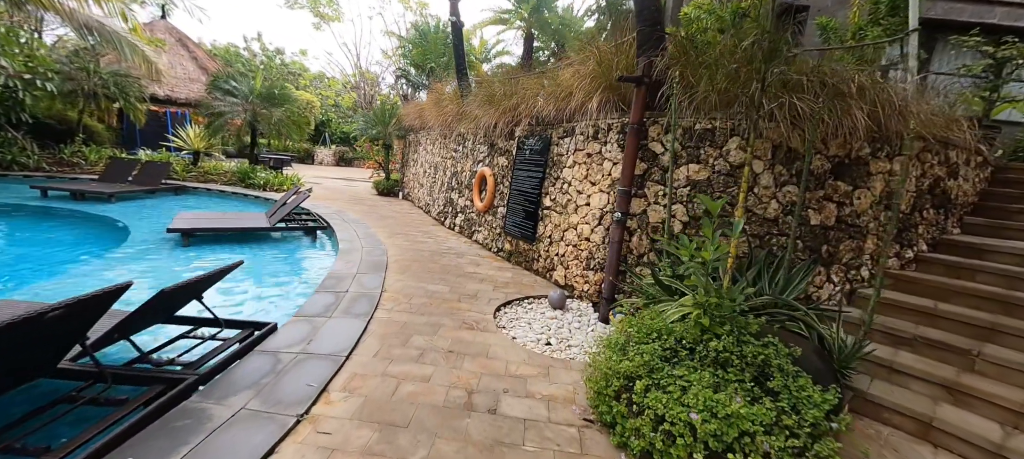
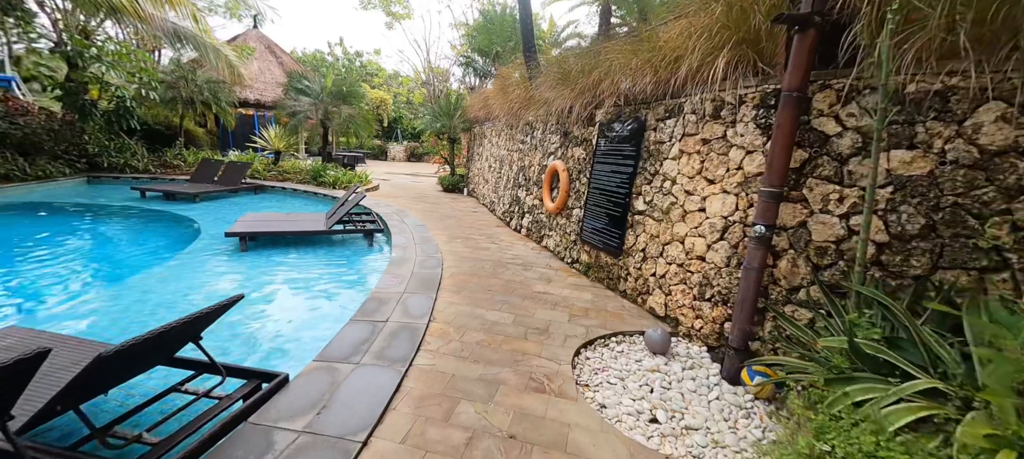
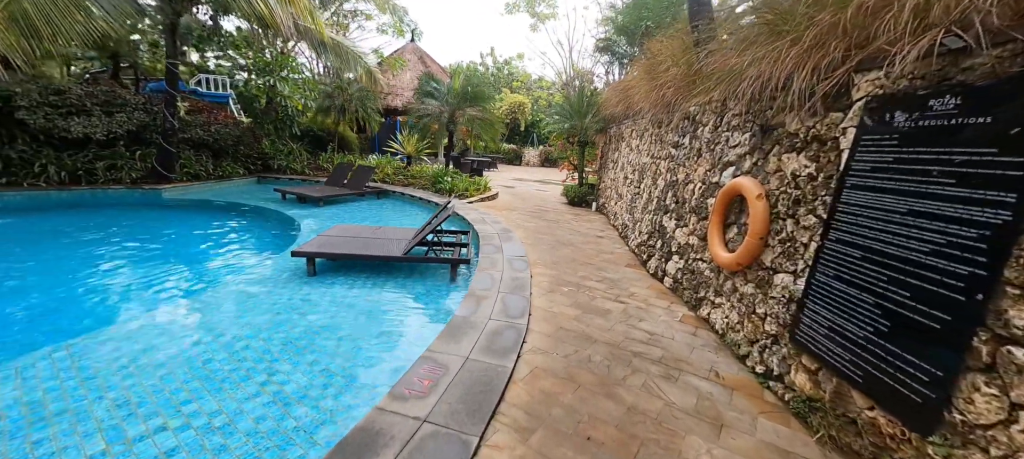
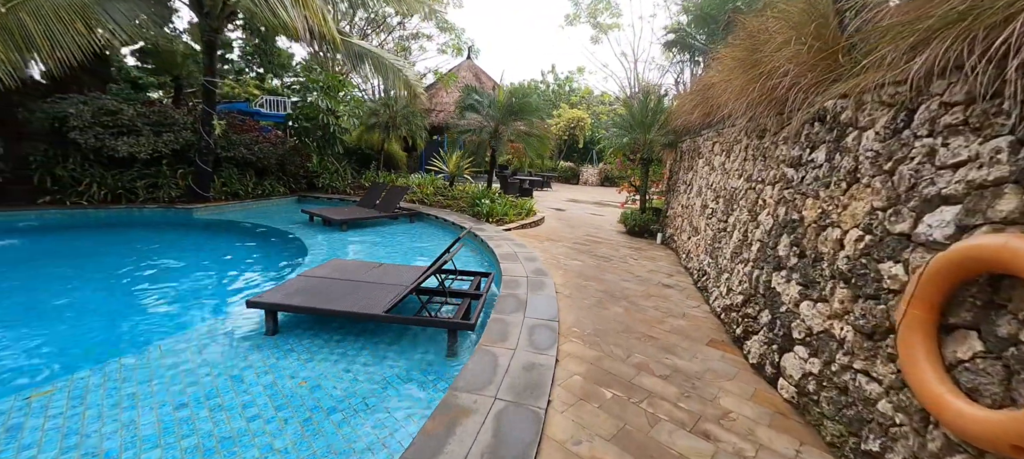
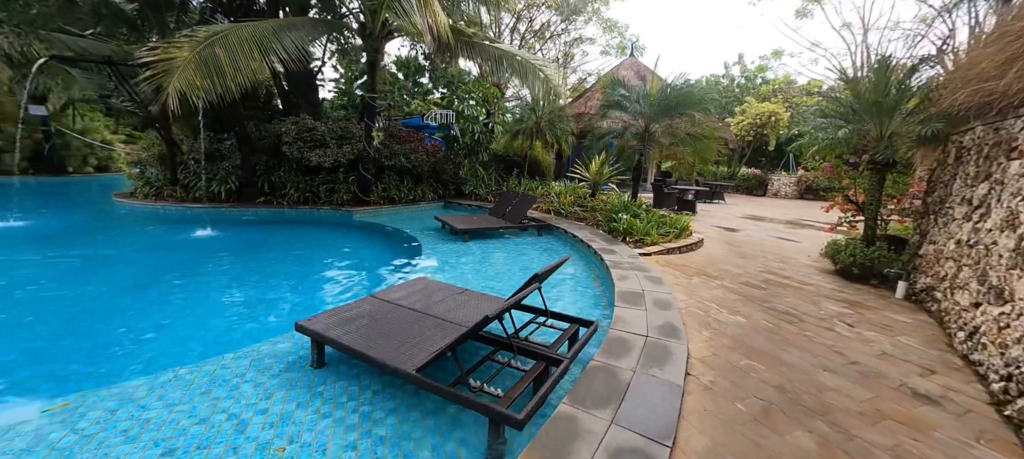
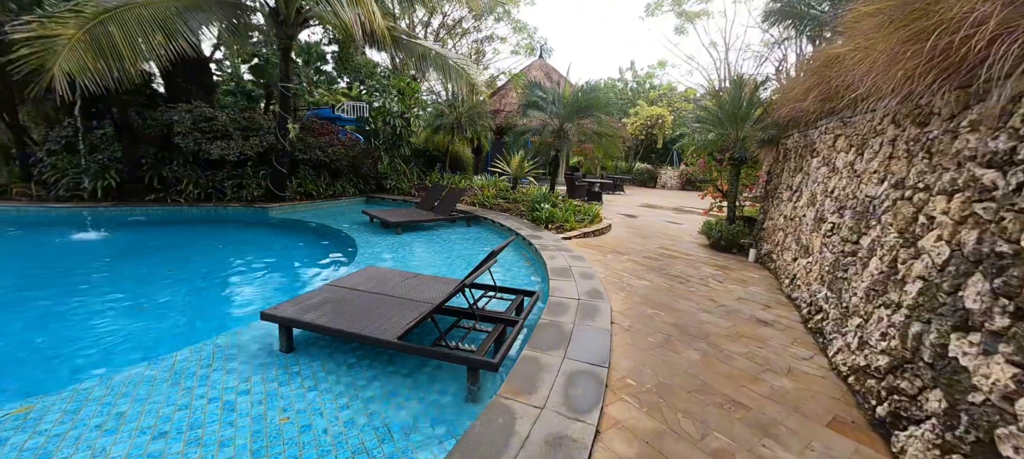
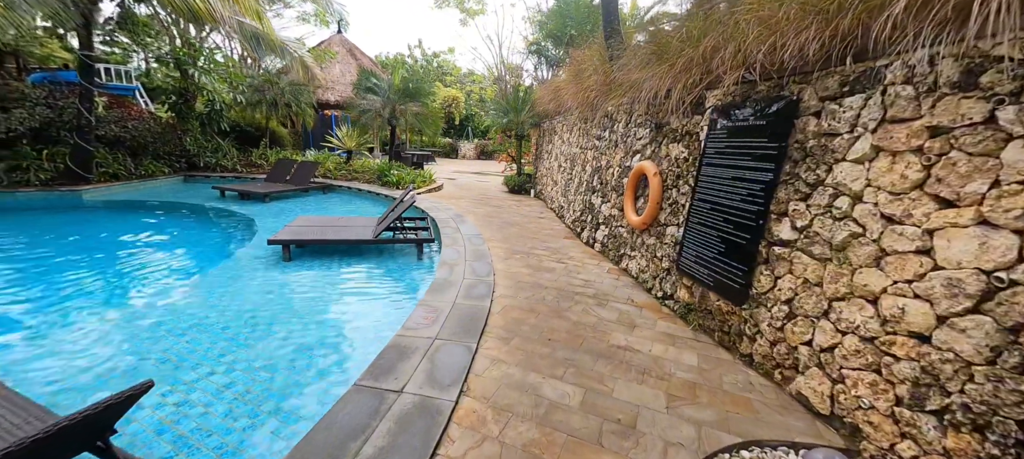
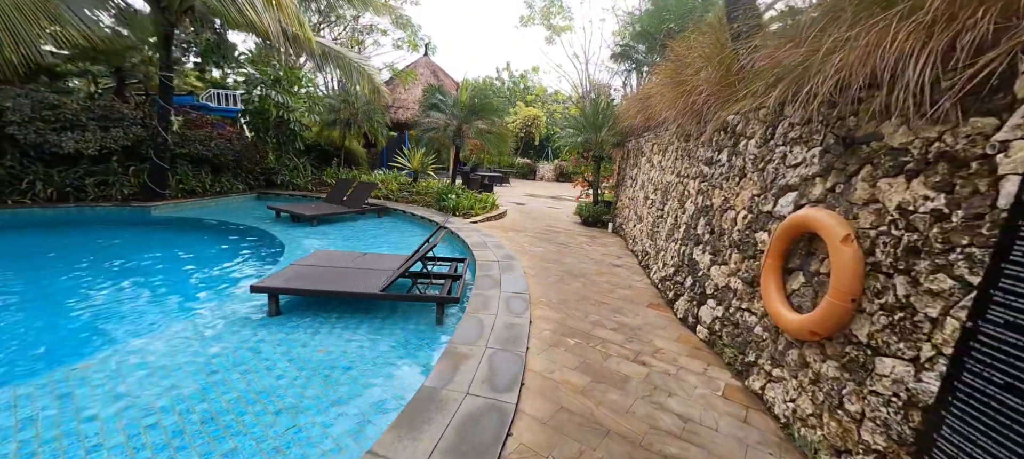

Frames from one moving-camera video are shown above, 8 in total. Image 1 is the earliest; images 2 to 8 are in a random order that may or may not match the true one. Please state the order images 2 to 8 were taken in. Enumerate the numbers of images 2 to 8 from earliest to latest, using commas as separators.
2, 7, 3, 8, 4, 6, 5
